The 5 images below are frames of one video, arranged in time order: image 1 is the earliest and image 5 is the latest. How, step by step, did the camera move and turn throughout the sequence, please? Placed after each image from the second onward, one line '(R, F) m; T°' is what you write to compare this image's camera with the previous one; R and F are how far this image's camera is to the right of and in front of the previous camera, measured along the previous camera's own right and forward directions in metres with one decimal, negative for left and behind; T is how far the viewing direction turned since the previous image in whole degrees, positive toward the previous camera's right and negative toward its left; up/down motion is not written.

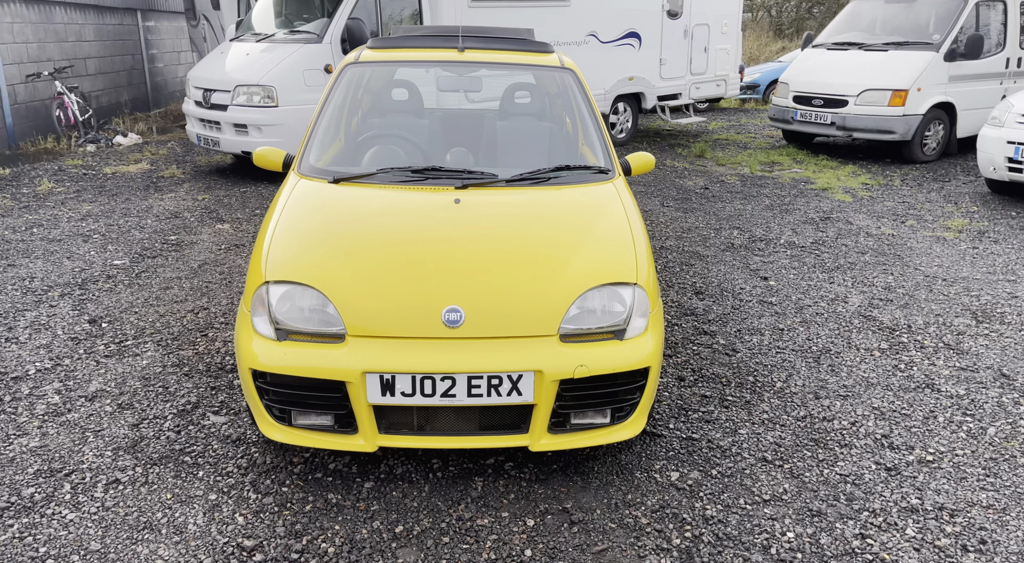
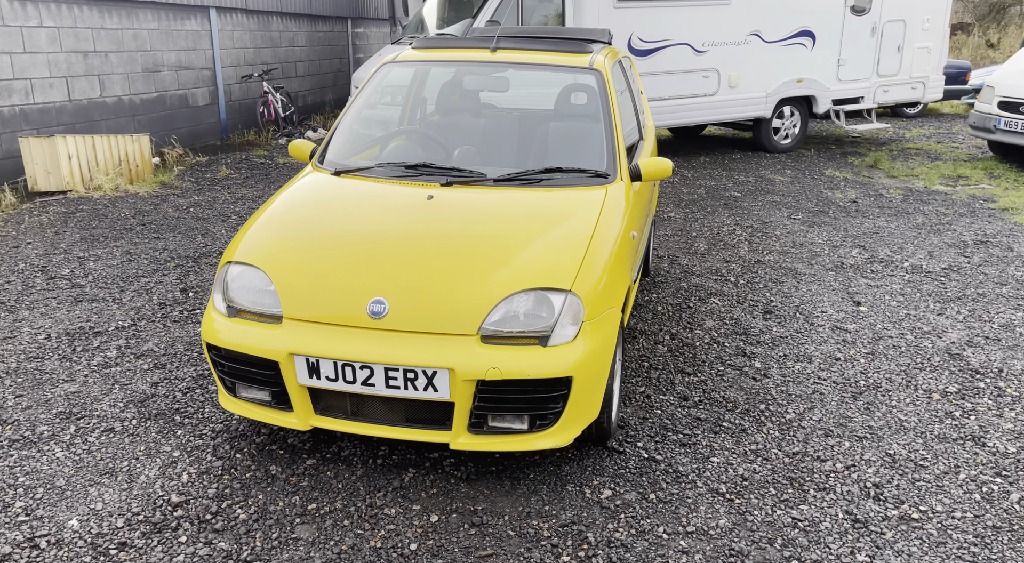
(+0.9, +0.1) m; -15°
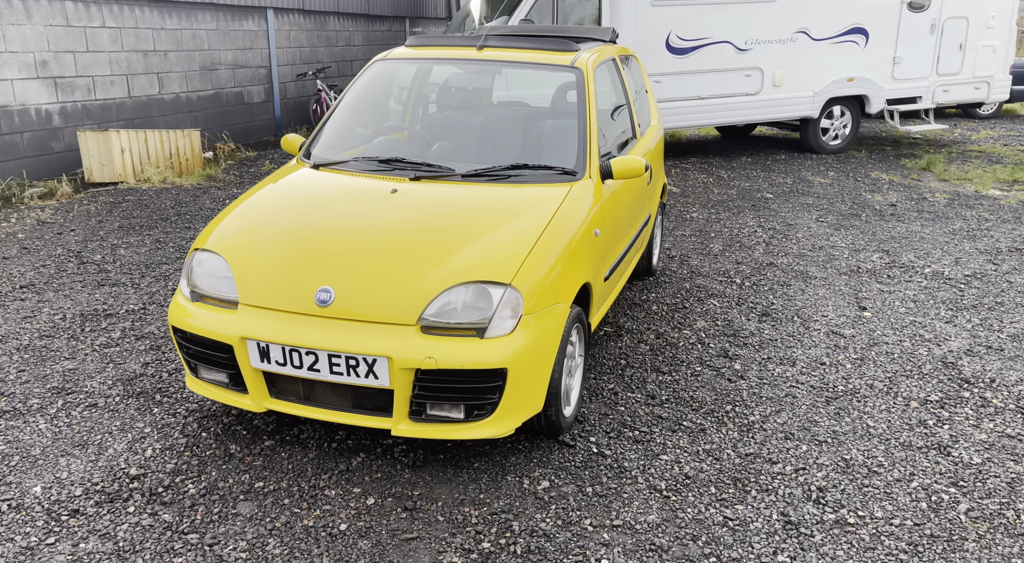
(+0.4, 0.0) m; -5°
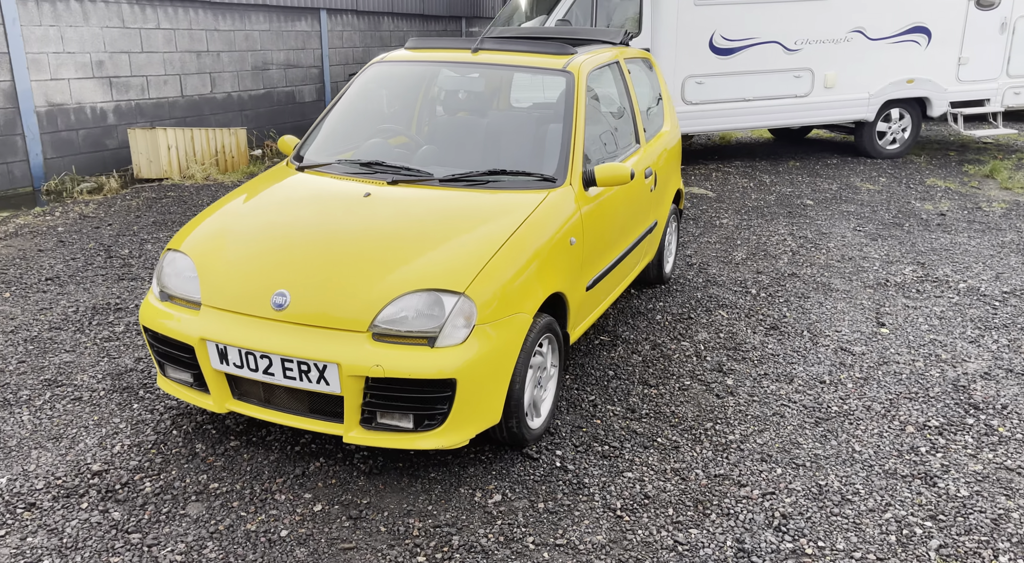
(+0.4, +0.1) m; -5°
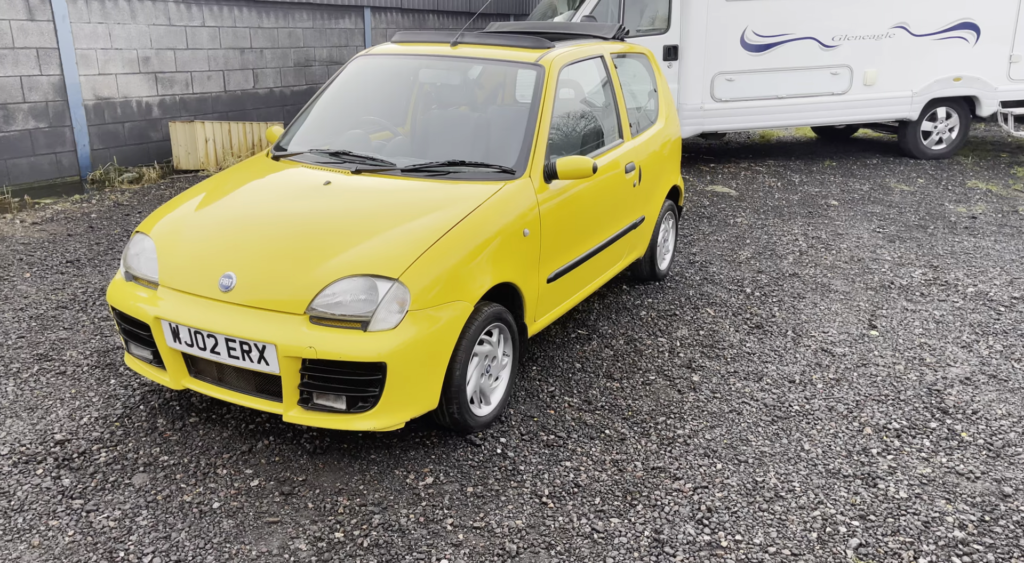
(+0.4, 0.0) m; -4°
